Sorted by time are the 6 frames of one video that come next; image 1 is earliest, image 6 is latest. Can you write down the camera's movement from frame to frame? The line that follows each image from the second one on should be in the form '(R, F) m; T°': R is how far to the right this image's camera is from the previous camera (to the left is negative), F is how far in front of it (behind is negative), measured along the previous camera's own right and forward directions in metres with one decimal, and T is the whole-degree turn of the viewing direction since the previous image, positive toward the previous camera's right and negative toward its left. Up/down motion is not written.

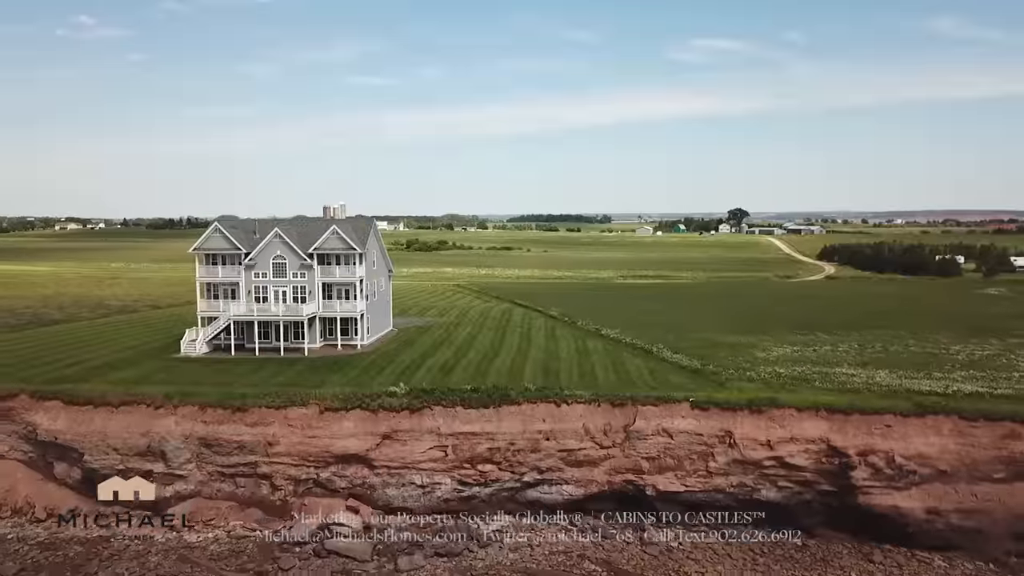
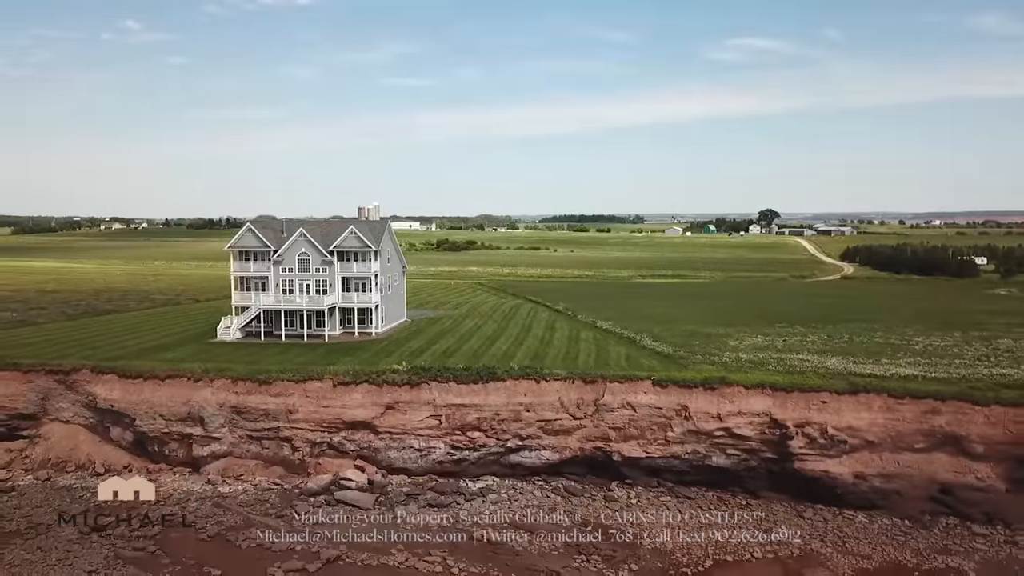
(+1.8, -4.2) m; -2°
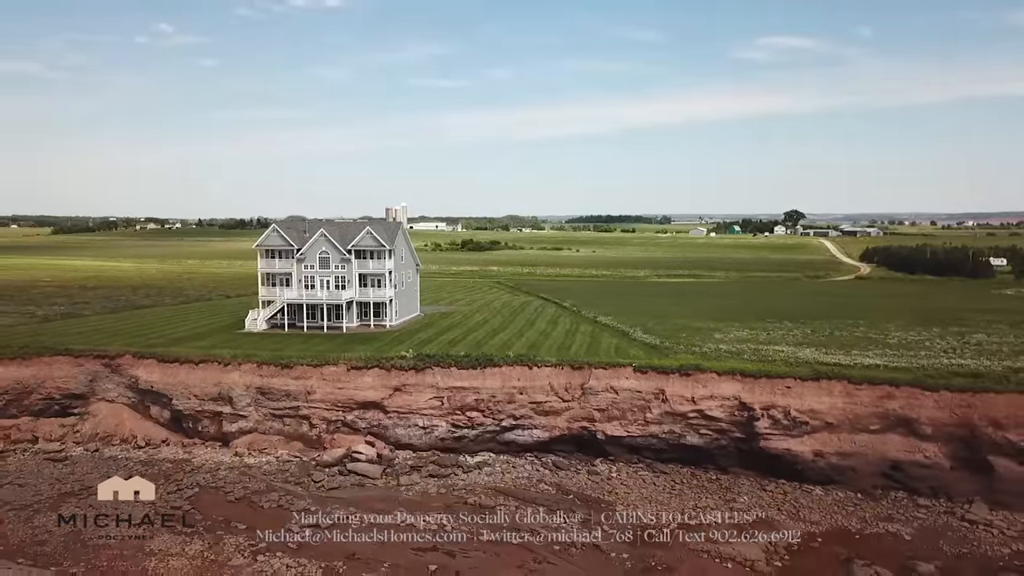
(+1.4, -3.4) m; -2°
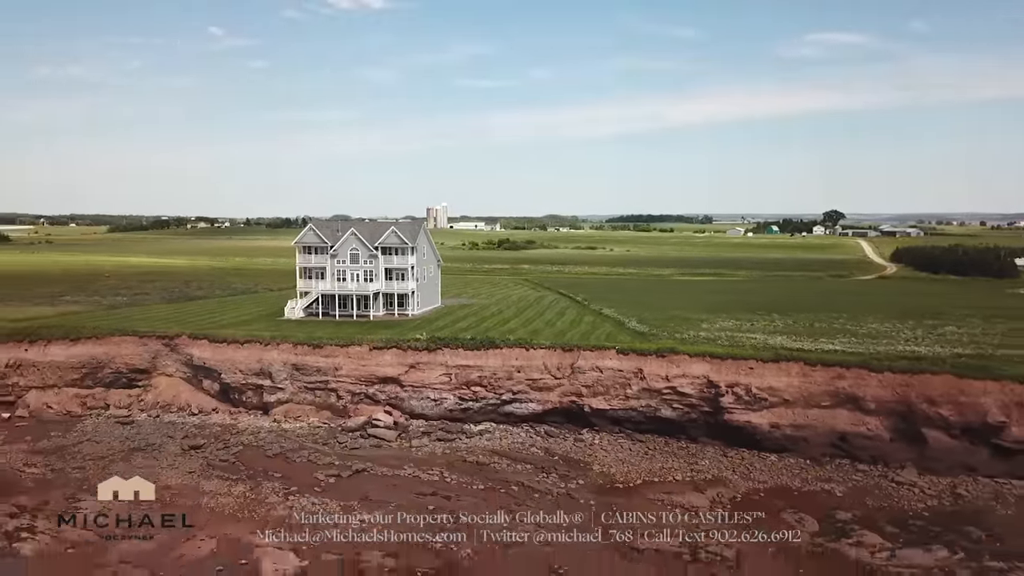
(+2.1, -5.0) m; -3°
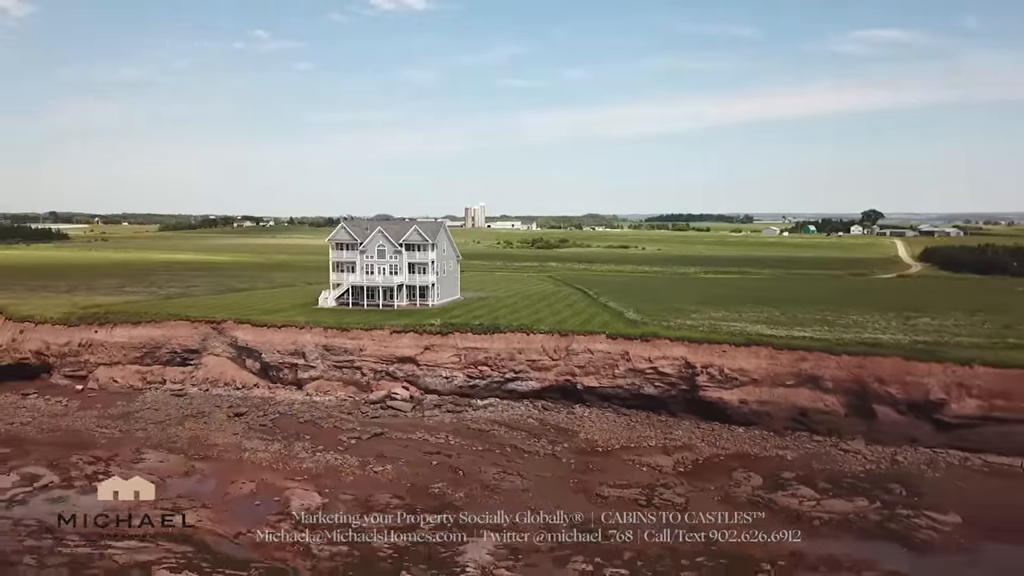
(+2.1, -5.1) m; -3°
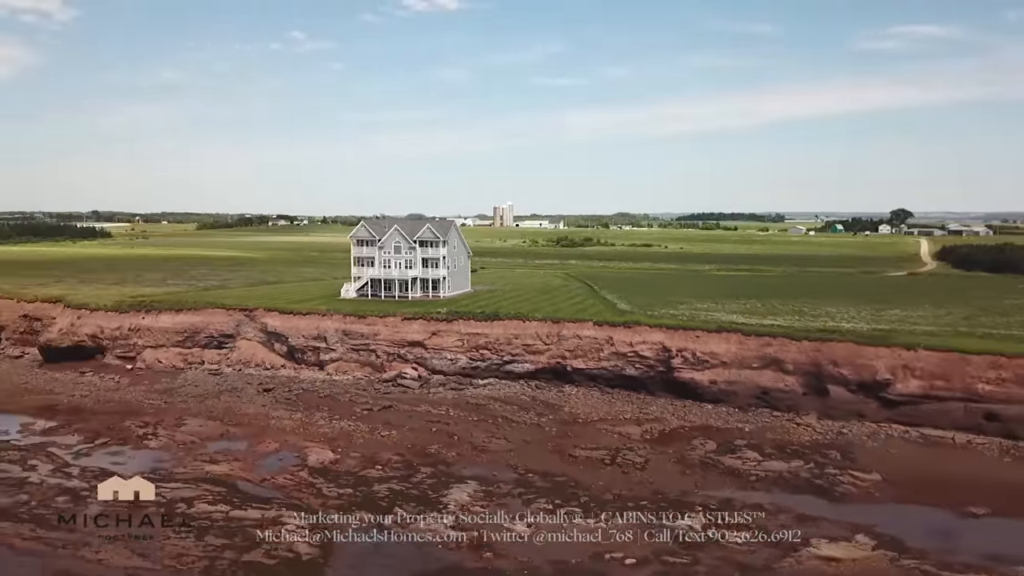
(+2.1, -5.1) m; -2°
